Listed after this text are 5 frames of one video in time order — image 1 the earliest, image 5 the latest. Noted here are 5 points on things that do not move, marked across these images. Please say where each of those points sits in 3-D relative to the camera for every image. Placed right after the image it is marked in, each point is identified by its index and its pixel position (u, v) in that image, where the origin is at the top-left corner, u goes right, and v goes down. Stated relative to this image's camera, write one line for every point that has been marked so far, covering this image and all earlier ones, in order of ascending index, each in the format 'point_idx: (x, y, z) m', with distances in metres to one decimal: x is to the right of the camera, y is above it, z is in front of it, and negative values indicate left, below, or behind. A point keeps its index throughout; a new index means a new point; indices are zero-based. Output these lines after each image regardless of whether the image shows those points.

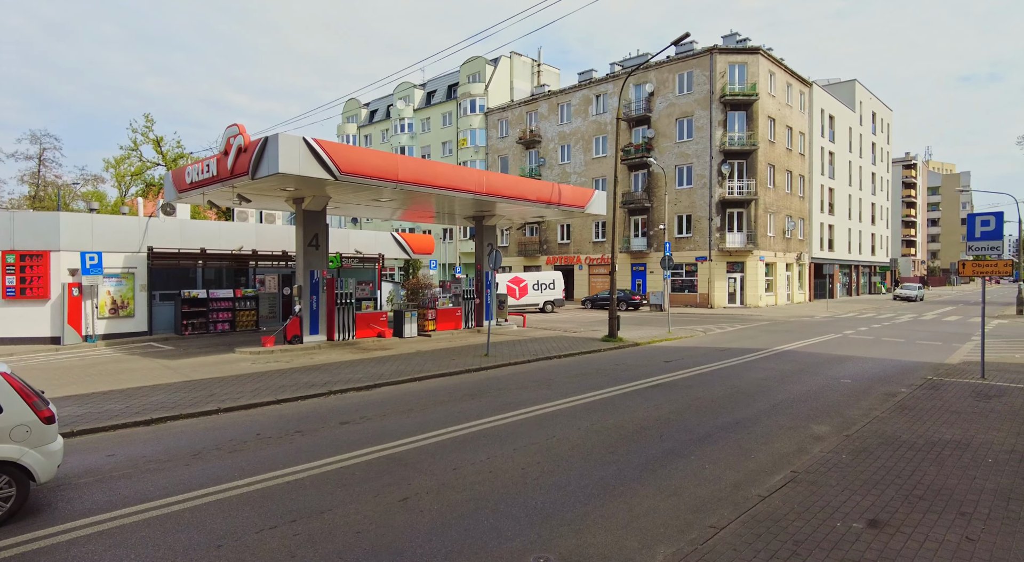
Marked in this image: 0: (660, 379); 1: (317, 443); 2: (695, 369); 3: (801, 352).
0: (+2.6, -1.7, +10.9) m
1: (-2.1, -1.8, +6.8) m
2: (+3.6, -1.7, +12.4) m
3: (+6.9, -1.7, +15.0) m
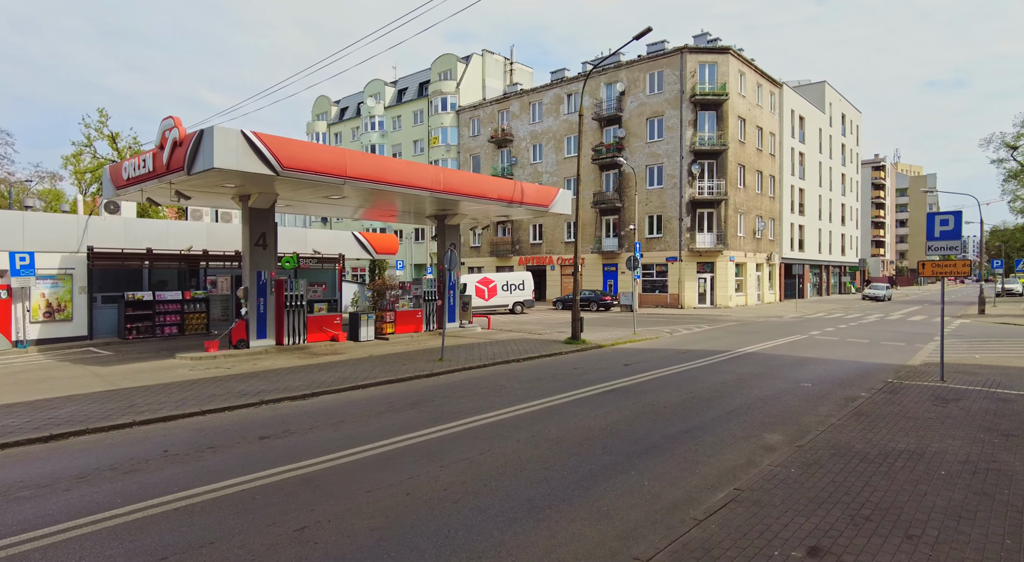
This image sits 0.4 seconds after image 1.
0: (+1.7, -1.7, +10.5) m
1: (-2.8, -1.8, +6.2) m
2: (+2.7, -1.8, +12.0) m
3: (+5.9, -1.7, +14.7) m
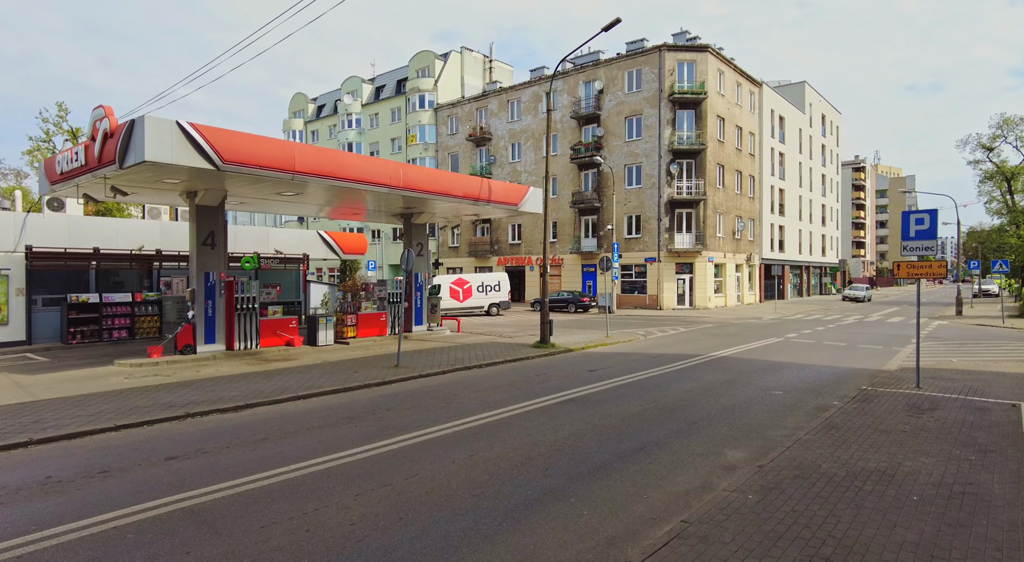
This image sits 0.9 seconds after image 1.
0: (+1.0, -1.8, +9.9) m
1: (-3.5, -1.8, +5.5) m
2: (+1.9, -1.8, +11.4) m
3: (+5.1, -1.8, +14.2) m
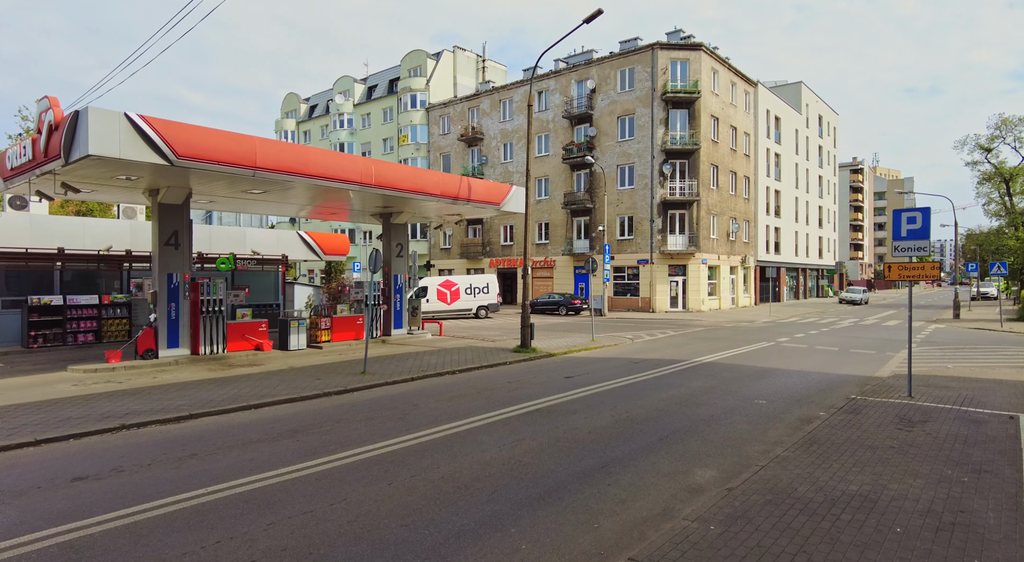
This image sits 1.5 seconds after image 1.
0: (+0.5, -1.8, +9.3) m
1: (-4.0, -1.8, +4.9) m
2: (+1.4, -1.8, +10.8) m
3: (+4.6, -1.8, +13.6) m
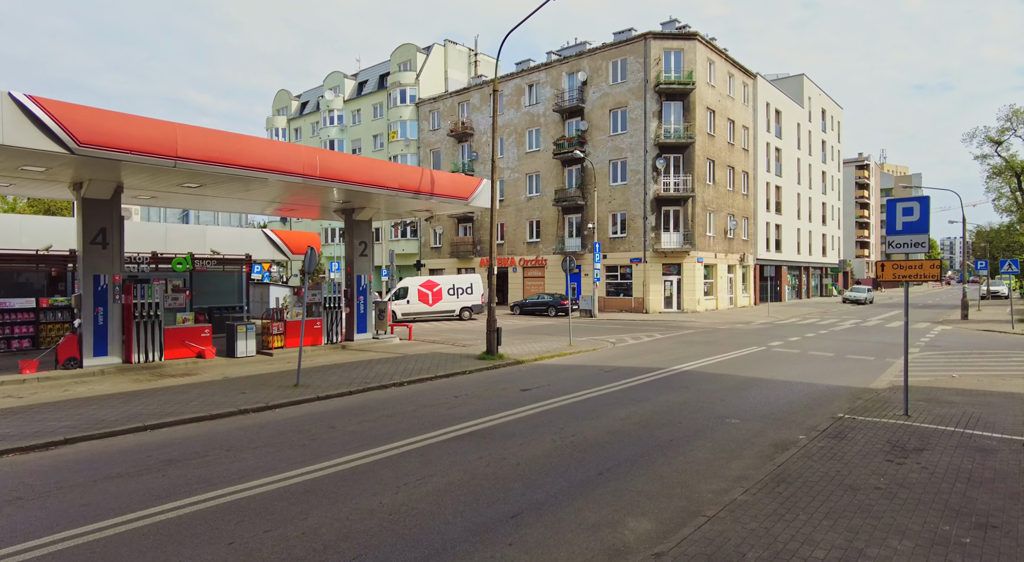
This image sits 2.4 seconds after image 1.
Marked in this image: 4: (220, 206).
0: (-0.4, -1.8, +8.1) m
1: (-4.9, -1.9, +3.7) m
2: (+0.6, -1.8, +9.5) m
3: (+3.8, -1.8, +12.3) m
4: (-9.2, +2.3, +19.7) m
